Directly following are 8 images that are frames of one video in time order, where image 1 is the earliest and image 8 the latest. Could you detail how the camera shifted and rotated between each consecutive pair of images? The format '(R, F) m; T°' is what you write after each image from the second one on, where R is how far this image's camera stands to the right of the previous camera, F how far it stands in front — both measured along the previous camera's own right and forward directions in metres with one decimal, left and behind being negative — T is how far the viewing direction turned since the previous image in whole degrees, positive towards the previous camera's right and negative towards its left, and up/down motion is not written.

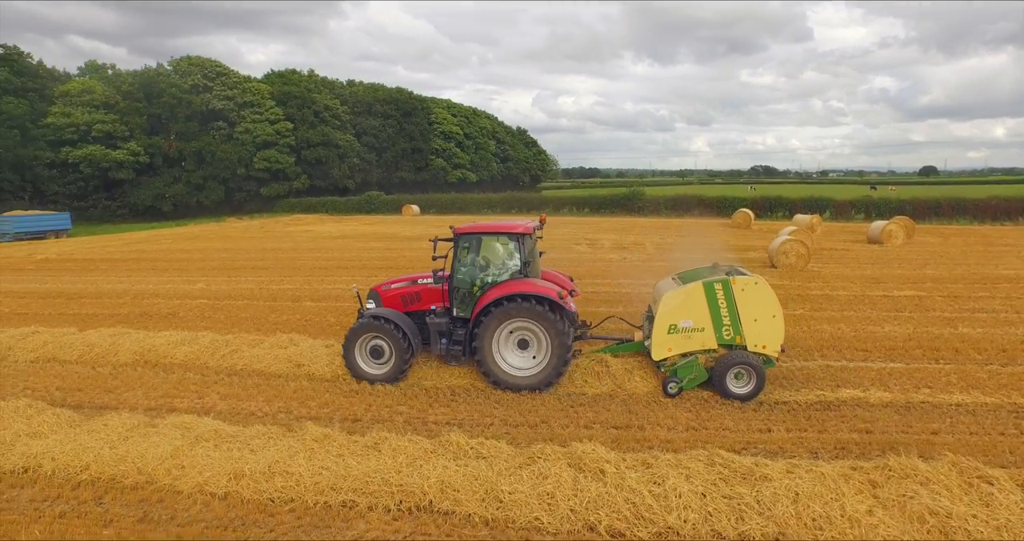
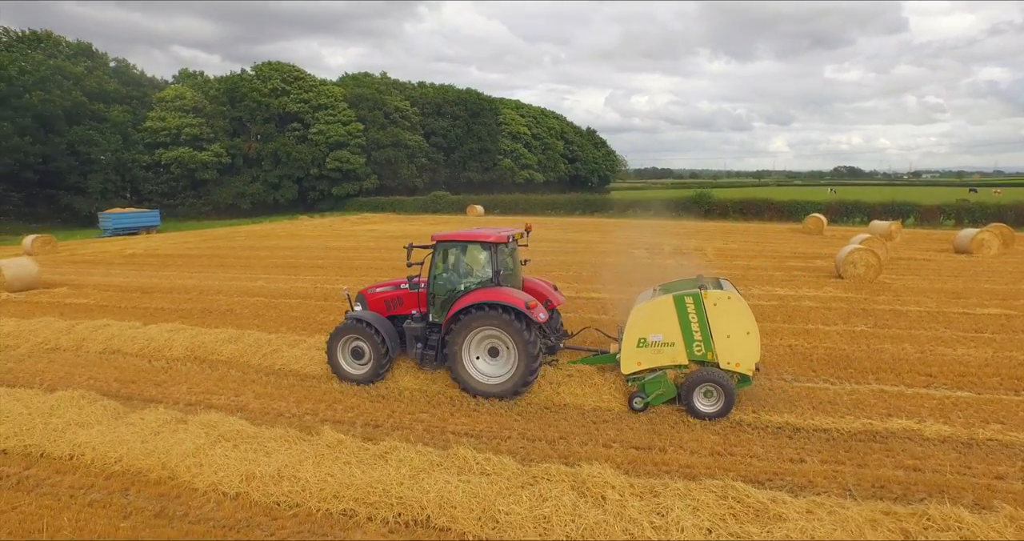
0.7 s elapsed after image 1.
(+0.5, +0.2) m; -7°
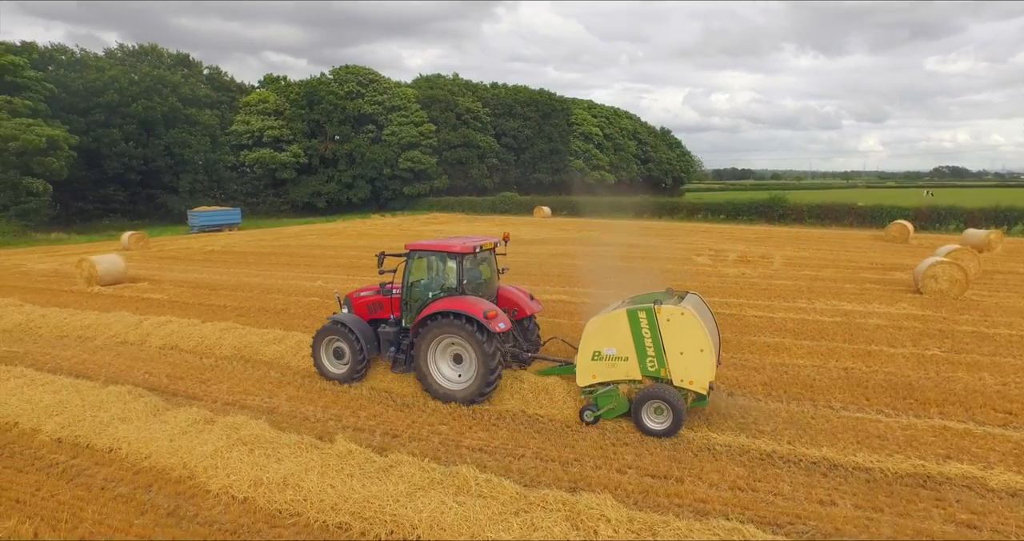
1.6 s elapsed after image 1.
(+0.6, +0.2) m; -7°
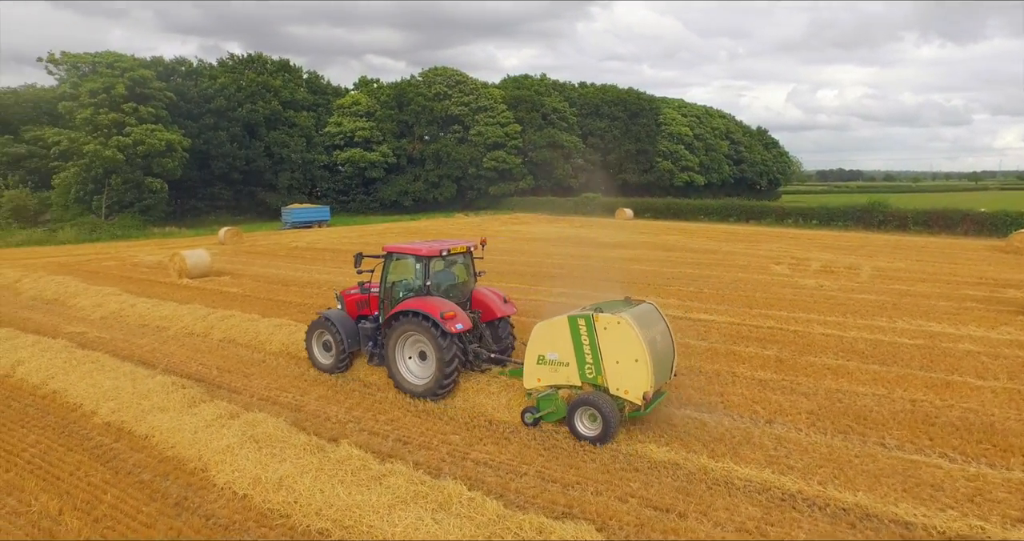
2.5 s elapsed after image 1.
(+0.8, +0.3) m; -9°
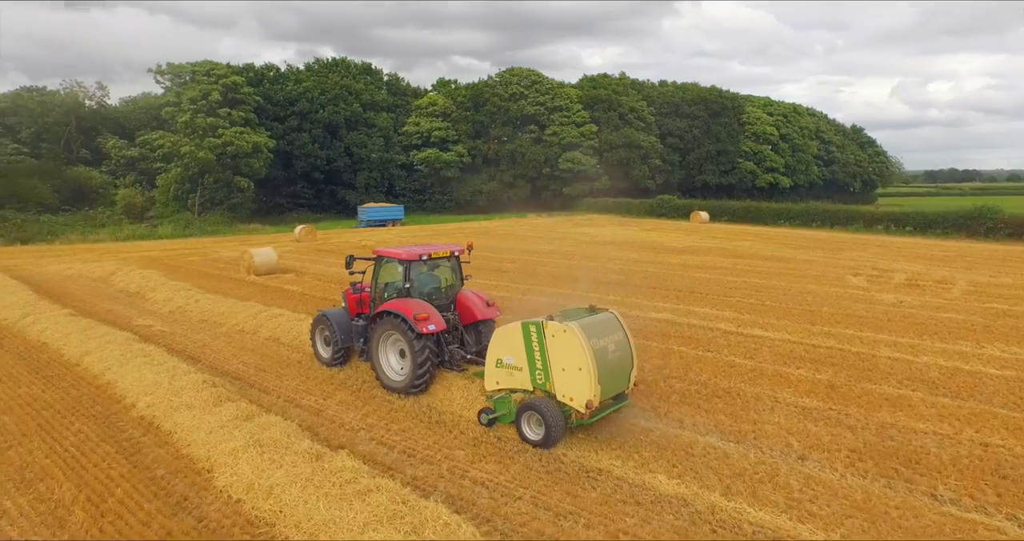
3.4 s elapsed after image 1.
(+0.8, +0.3) m; -8°
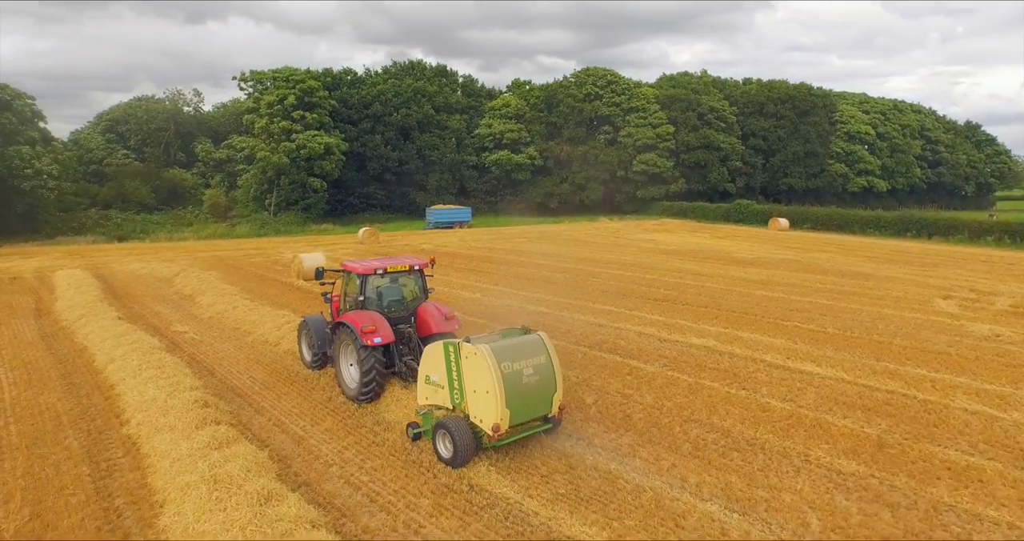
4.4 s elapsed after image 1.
(+1.1, +0.8) m; -8°
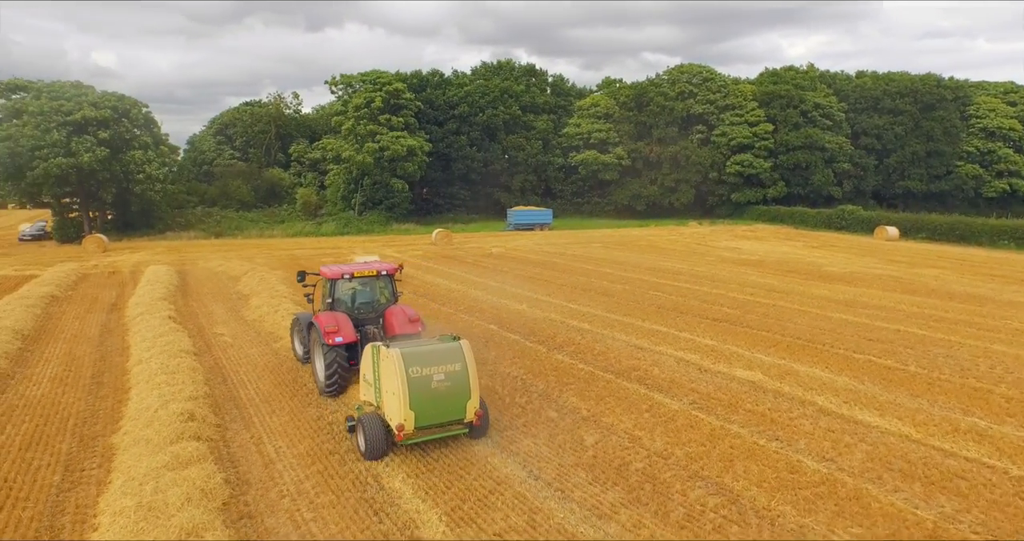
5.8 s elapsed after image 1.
(+1.4, +0.9) m; -10°
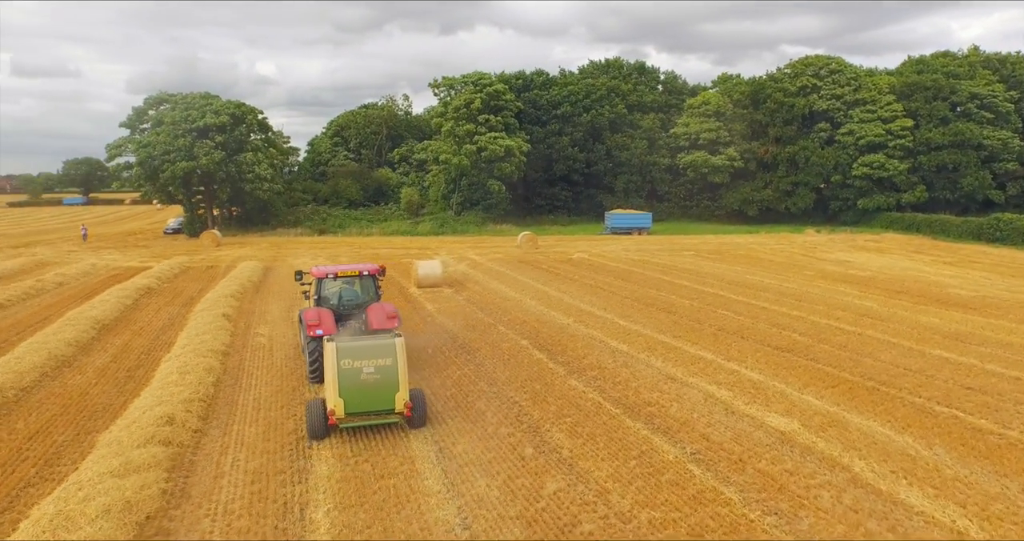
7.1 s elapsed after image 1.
(+1.9, +1.0) m; -12°
